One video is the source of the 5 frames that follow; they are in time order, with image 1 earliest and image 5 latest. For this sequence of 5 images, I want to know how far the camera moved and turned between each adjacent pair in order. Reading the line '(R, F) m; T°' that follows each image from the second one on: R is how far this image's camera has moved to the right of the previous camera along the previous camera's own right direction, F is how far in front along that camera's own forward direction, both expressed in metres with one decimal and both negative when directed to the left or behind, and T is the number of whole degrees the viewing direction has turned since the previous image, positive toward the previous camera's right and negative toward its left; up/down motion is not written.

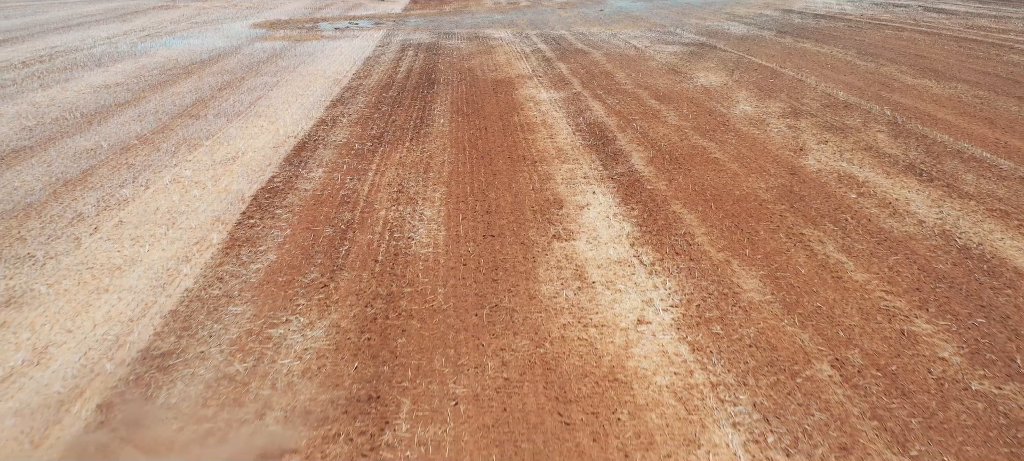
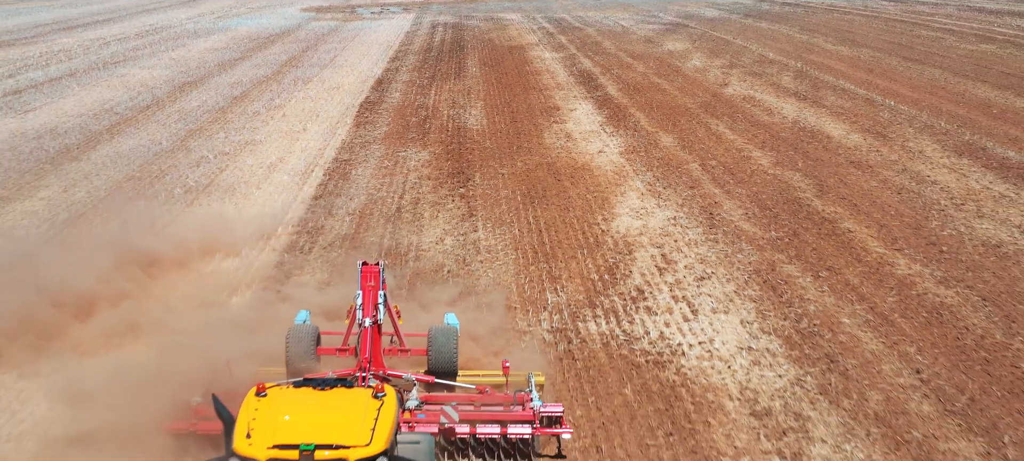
(-0.2, -5.3) m; 0°
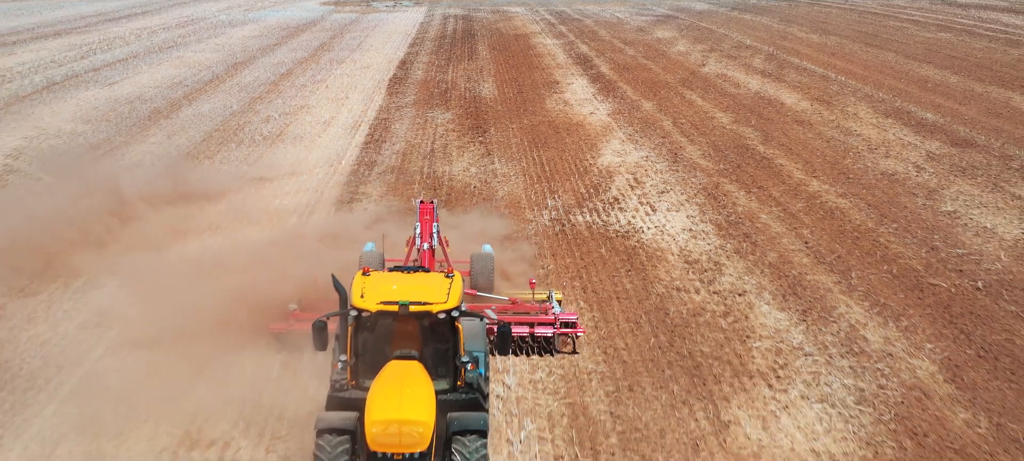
(-0.1, -2.6) m; 0°
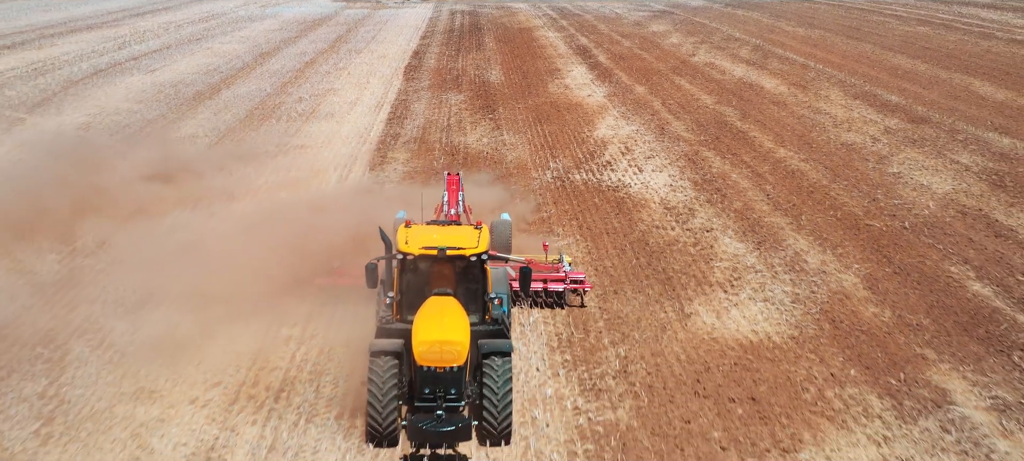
(-0.1, -1.6) m; 0°
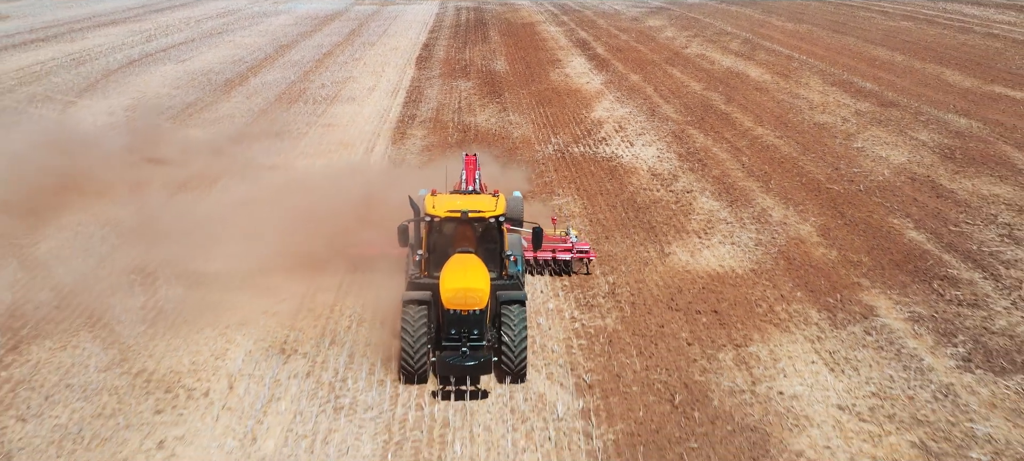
(-0.1, -1.4) m; 0°
